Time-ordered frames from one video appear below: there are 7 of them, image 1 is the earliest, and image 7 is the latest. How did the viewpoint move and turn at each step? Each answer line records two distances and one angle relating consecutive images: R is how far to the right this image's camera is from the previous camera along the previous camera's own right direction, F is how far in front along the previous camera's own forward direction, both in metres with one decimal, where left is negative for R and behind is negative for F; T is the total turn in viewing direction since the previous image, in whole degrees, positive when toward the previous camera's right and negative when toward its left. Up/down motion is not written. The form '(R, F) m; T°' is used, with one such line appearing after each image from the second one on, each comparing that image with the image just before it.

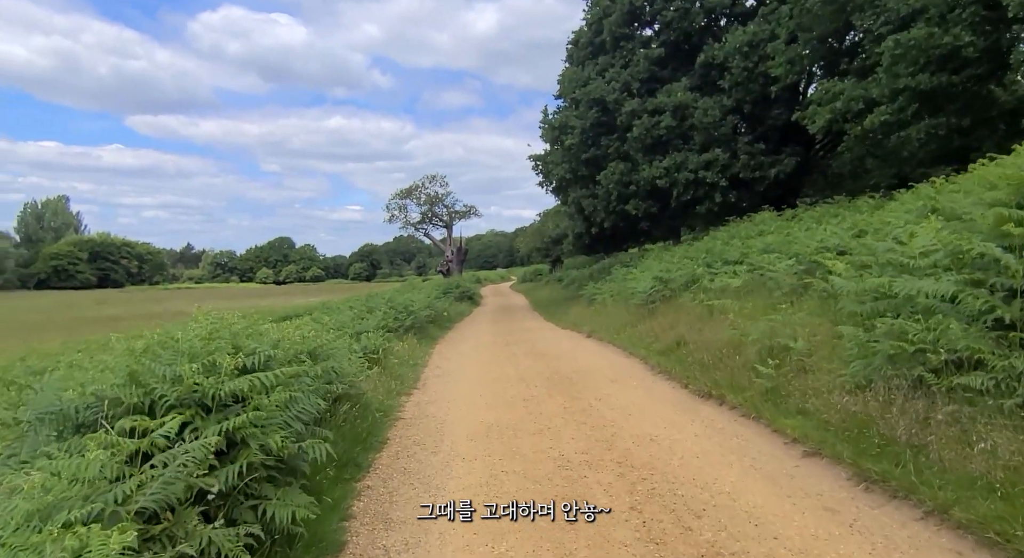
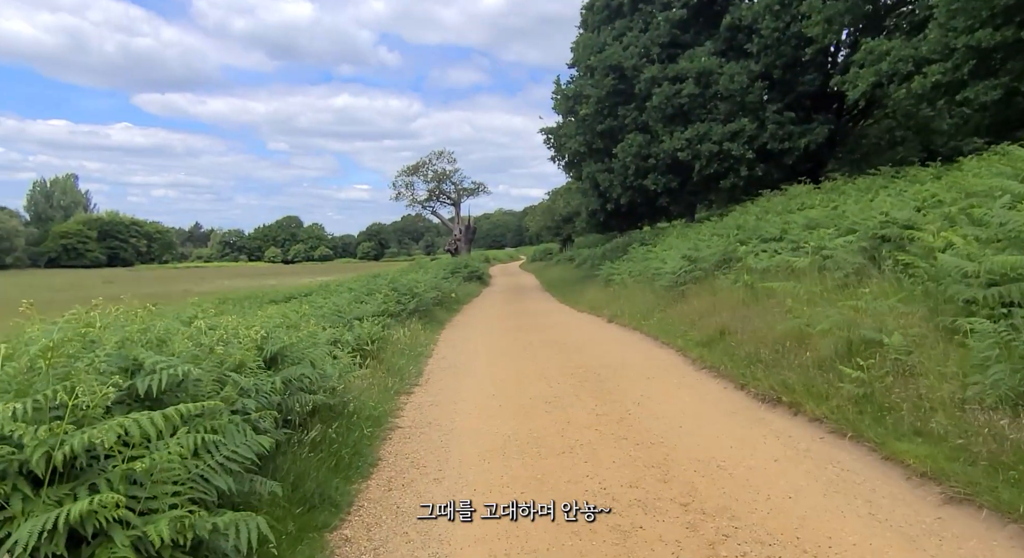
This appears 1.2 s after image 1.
(-0.1, +1.3) m; -1°
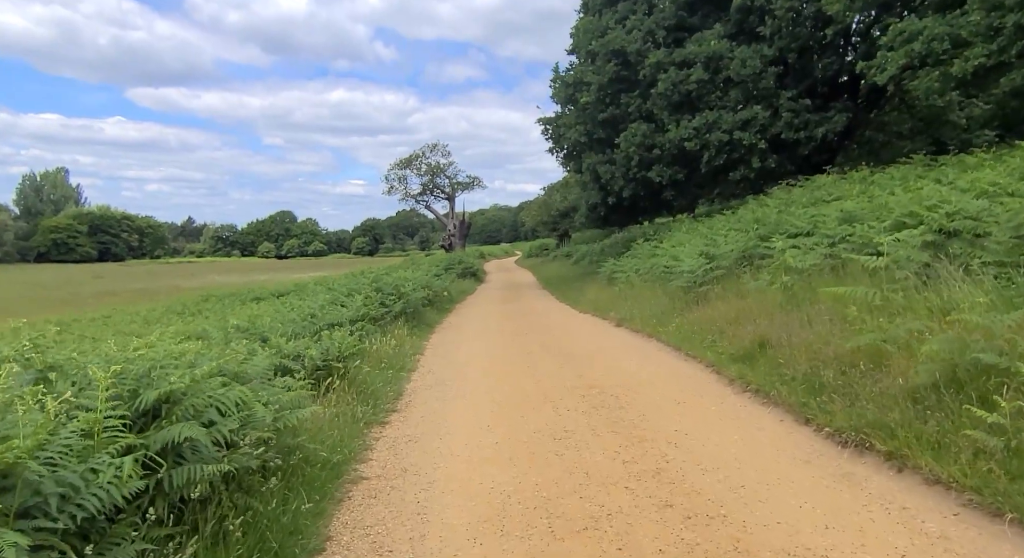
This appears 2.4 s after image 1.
(0.0, +1.4) m; 0°
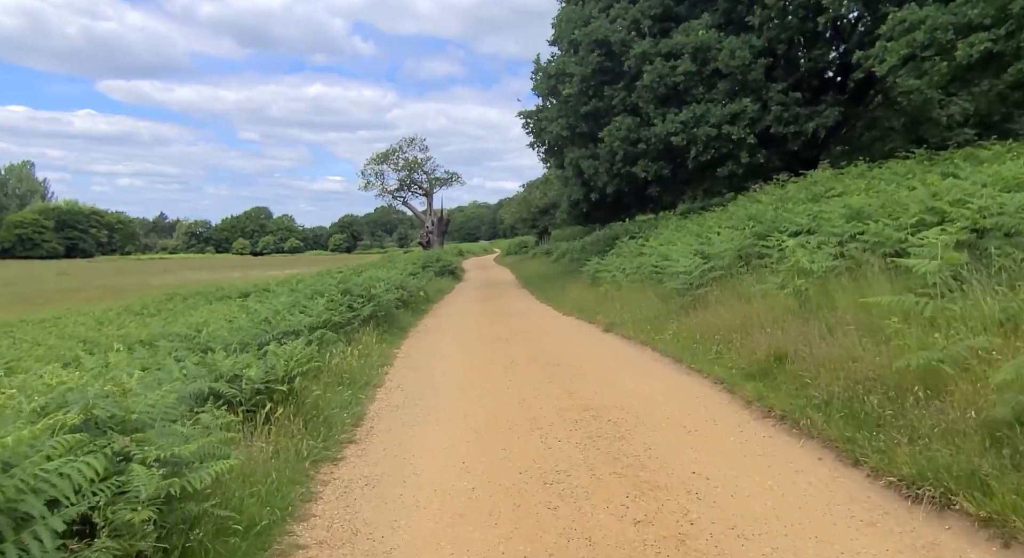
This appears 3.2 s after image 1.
(0.0, +1.0) m; +2°
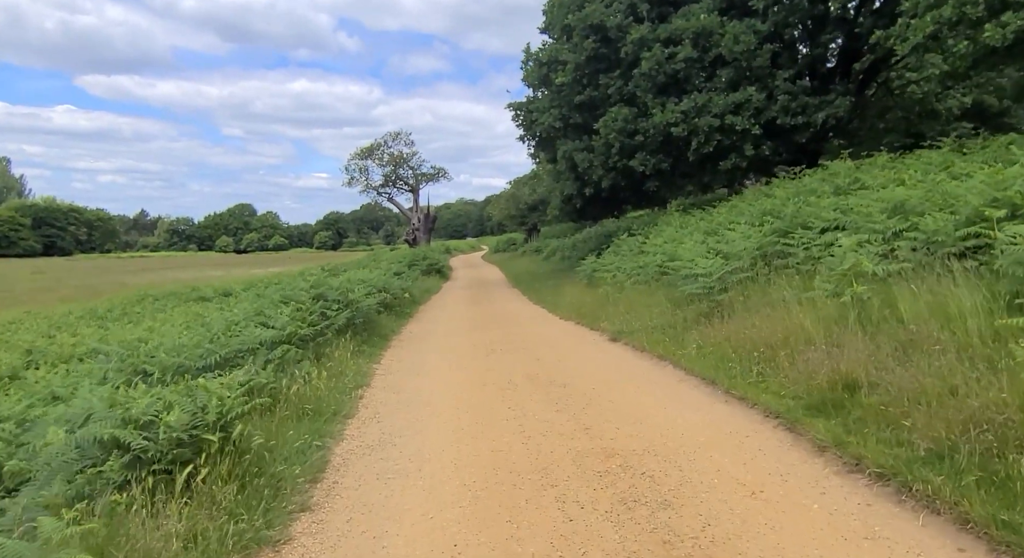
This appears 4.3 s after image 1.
(-0.1, +1.3) m; +1°
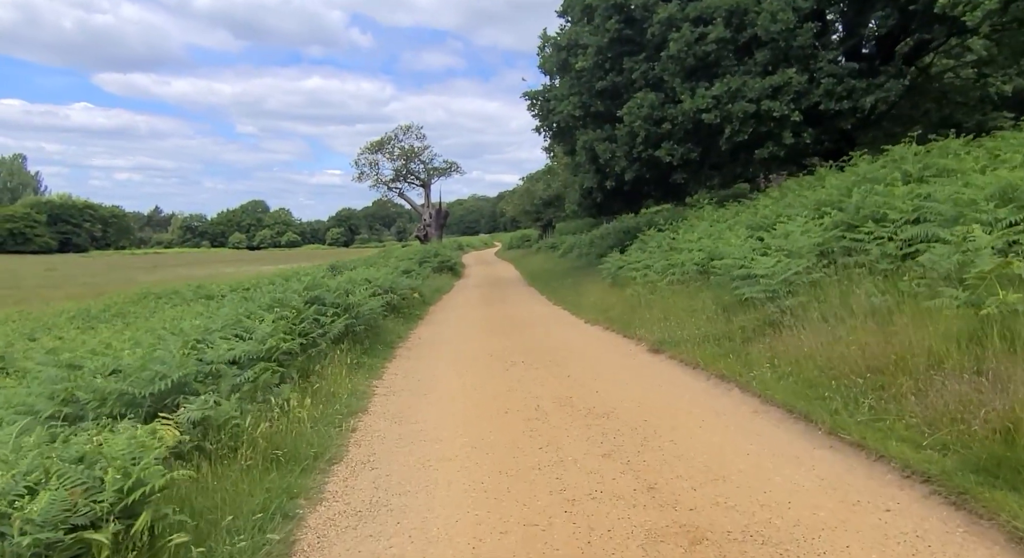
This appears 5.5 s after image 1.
(-0.2, +1.4) m; -1°
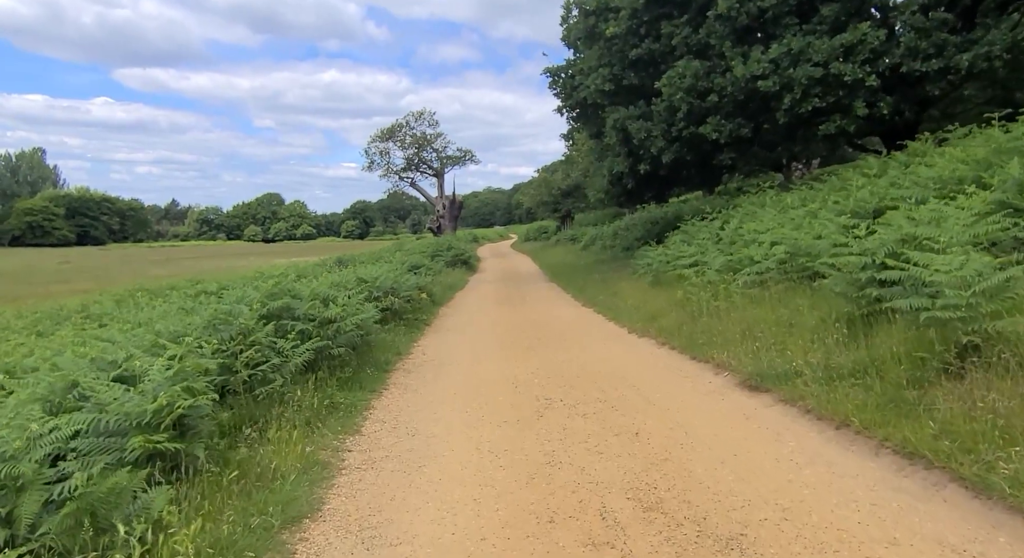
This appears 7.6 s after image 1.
(-0.2, +2.6) m; -1°
